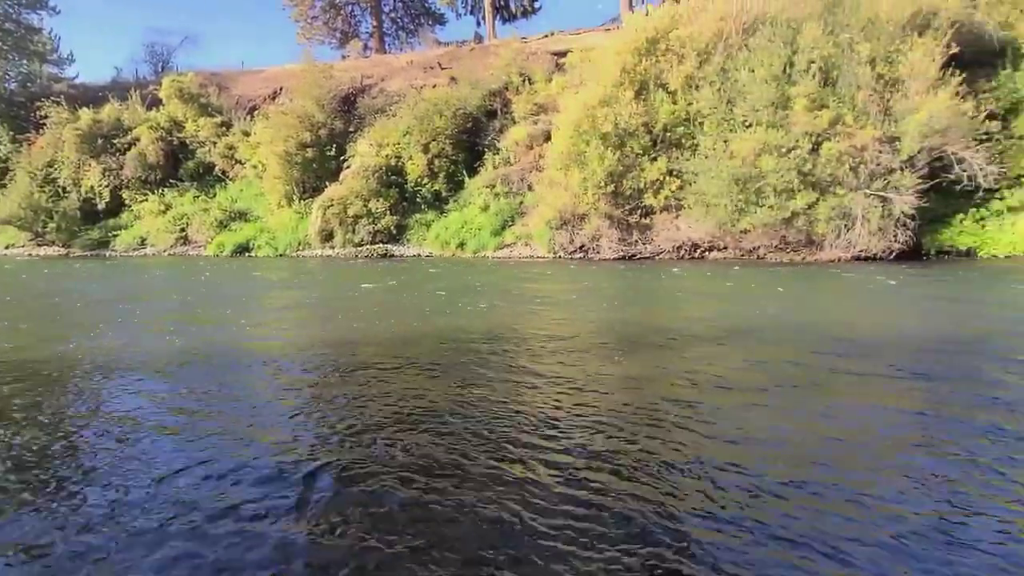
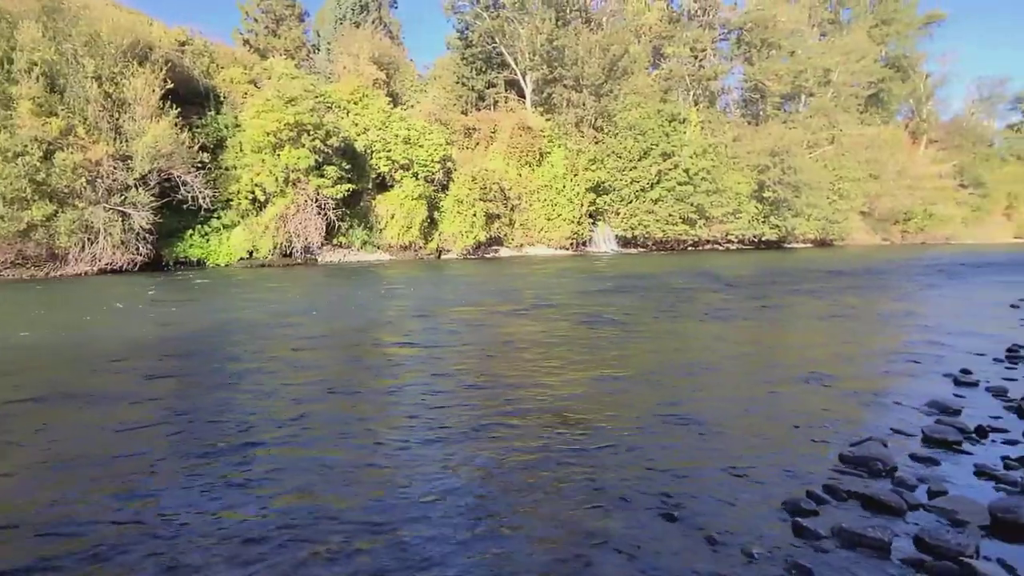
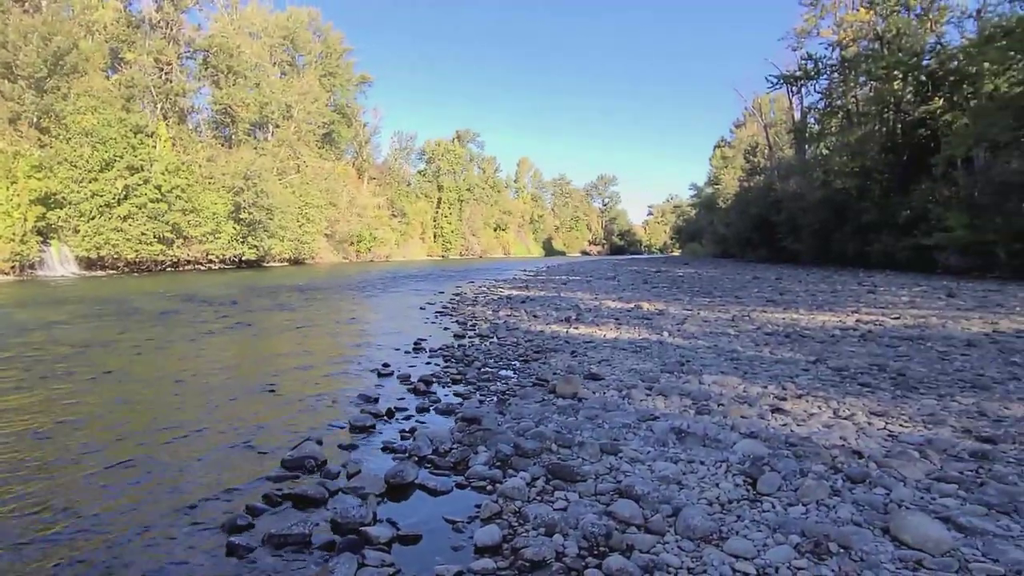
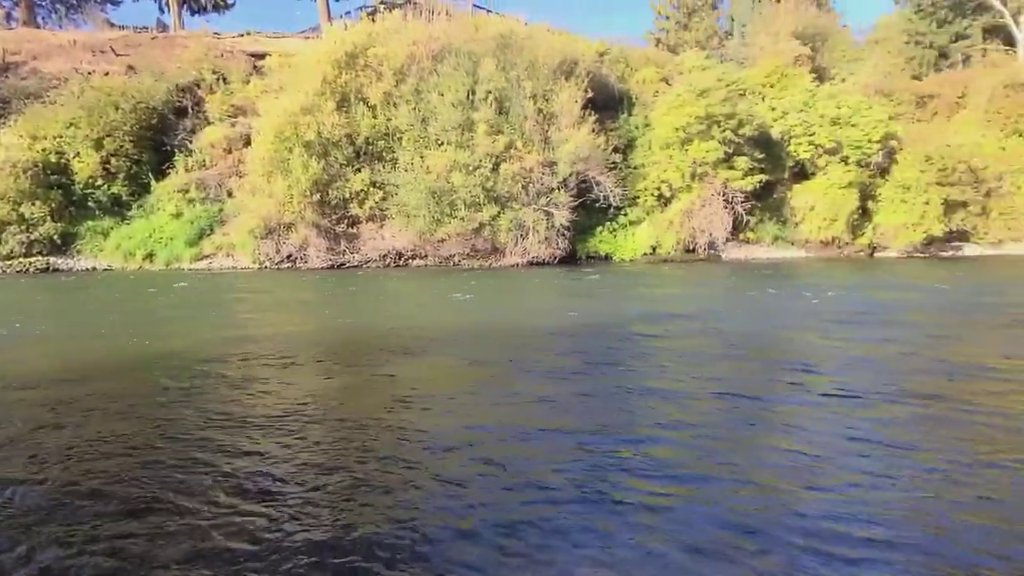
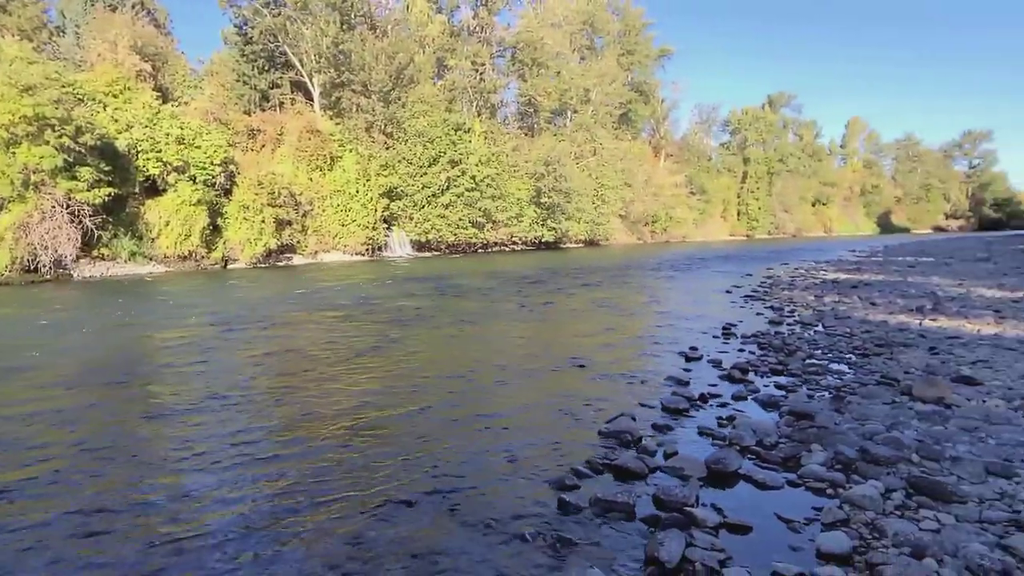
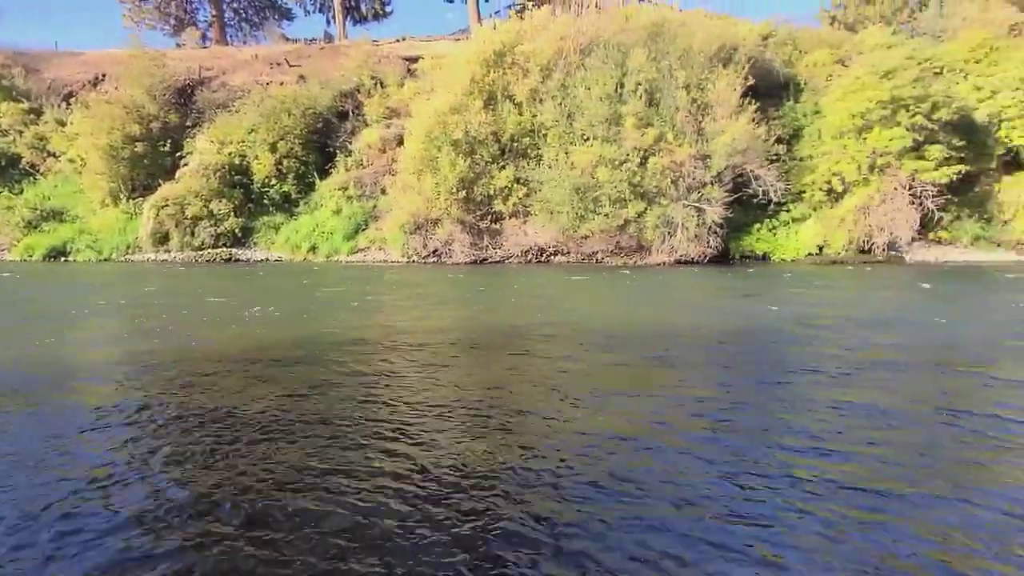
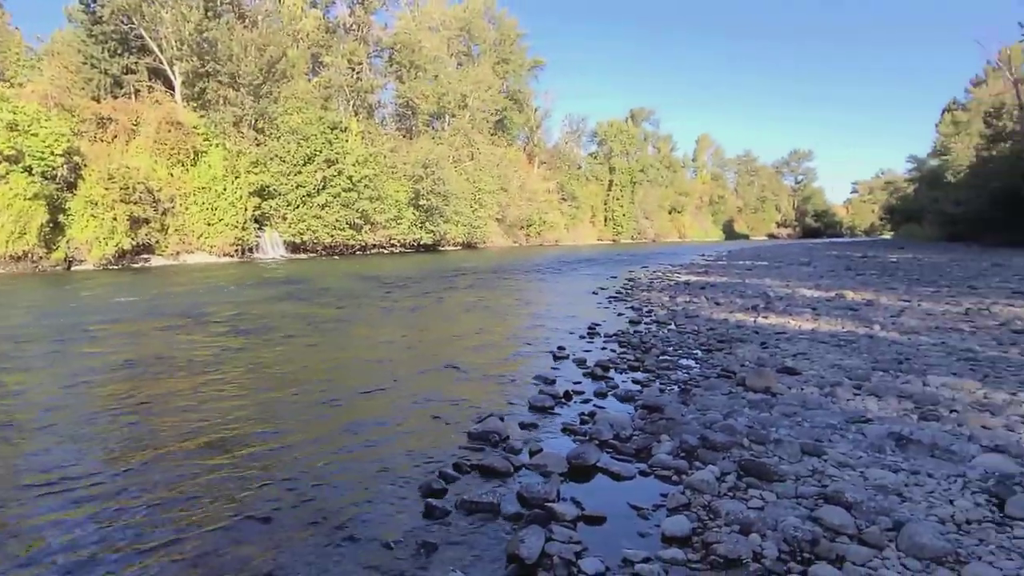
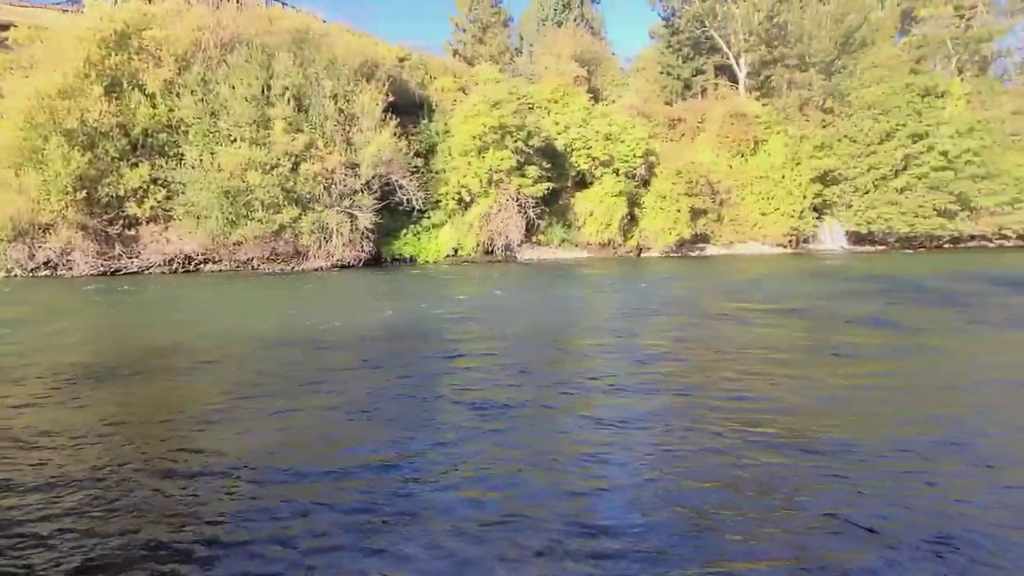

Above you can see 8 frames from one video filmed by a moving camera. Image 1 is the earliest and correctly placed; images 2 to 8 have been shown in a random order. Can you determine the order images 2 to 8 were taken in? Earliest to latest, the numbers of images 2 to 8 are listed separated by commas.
6, 4, 8, 2, 5, 7, 3
